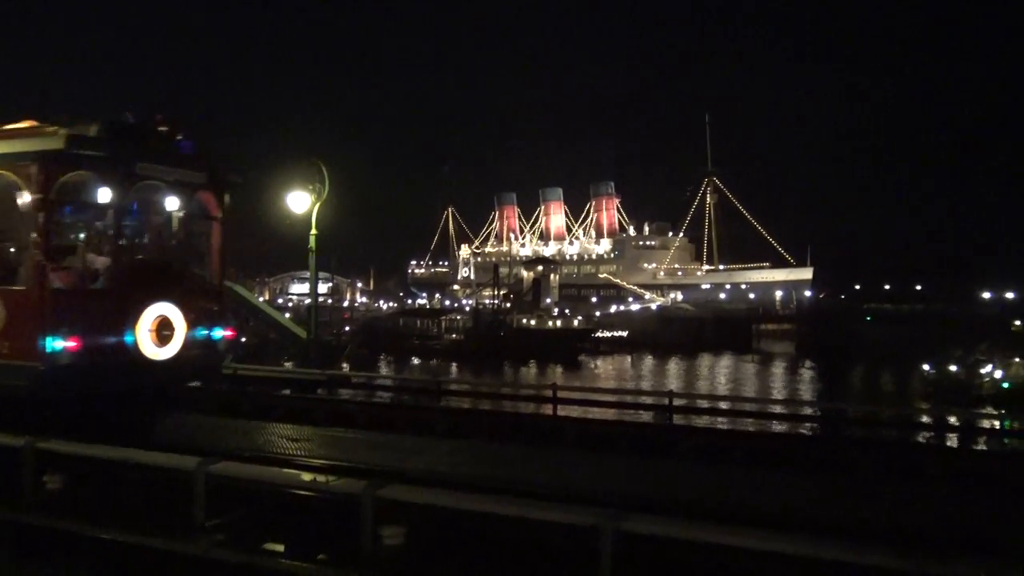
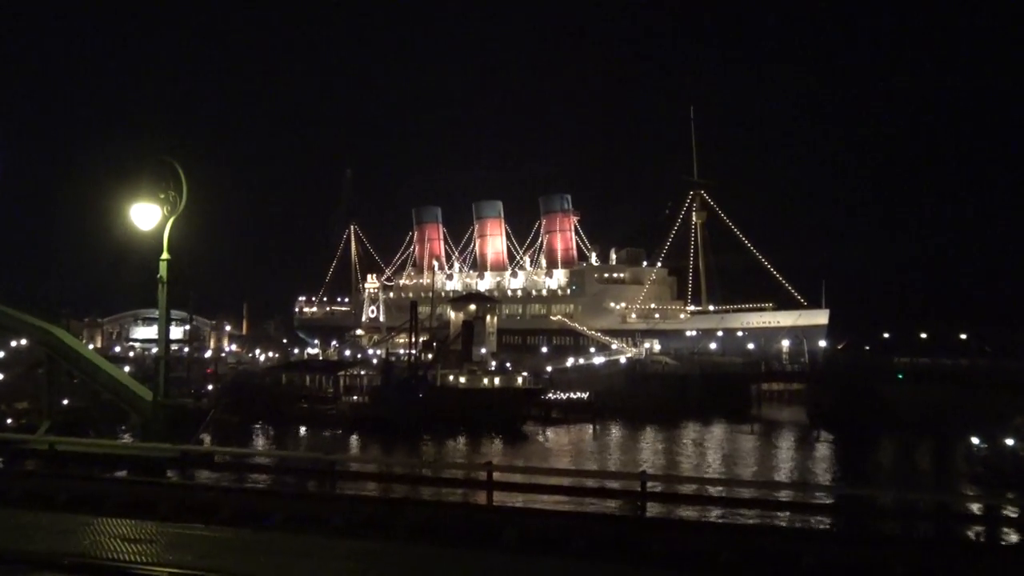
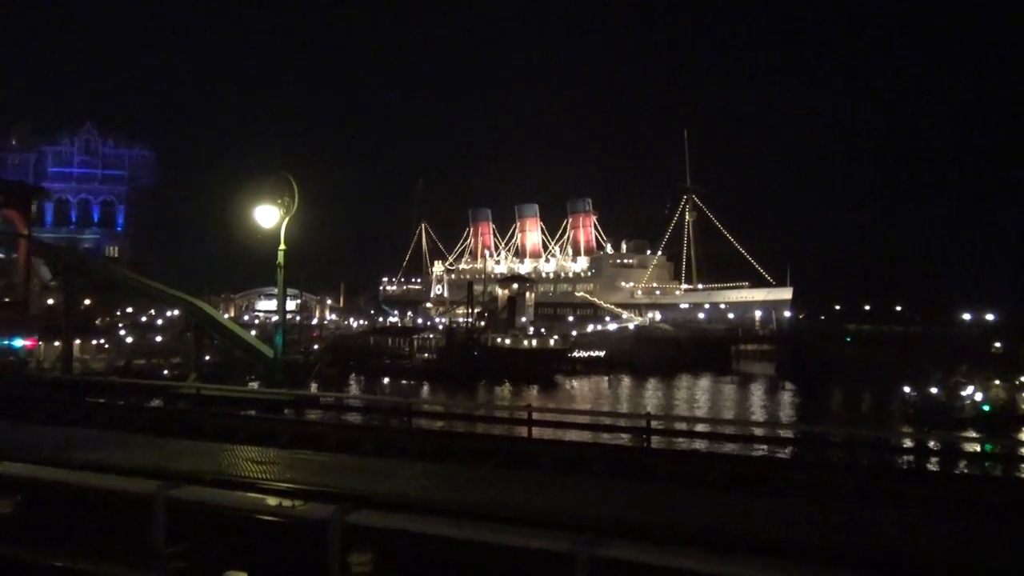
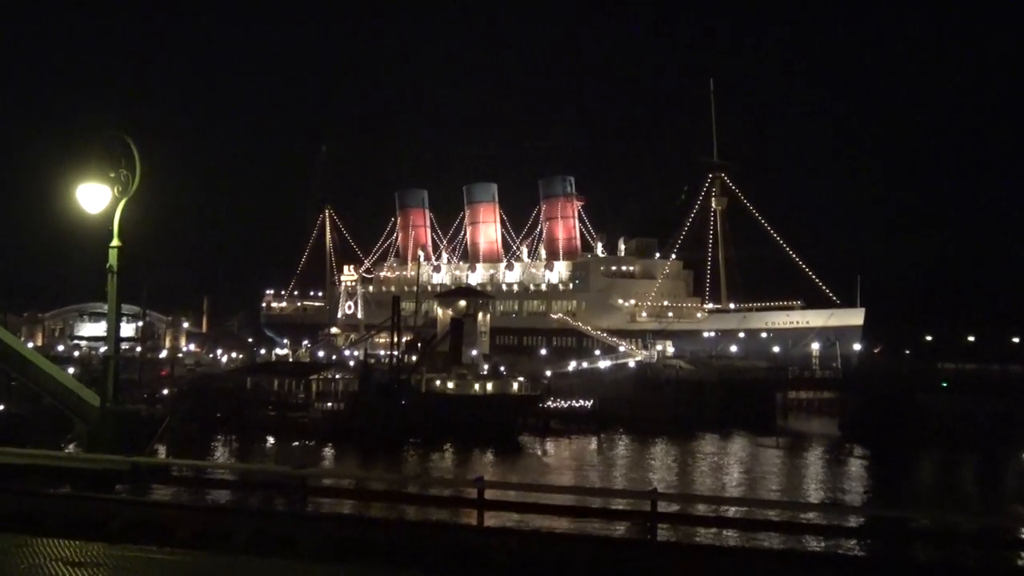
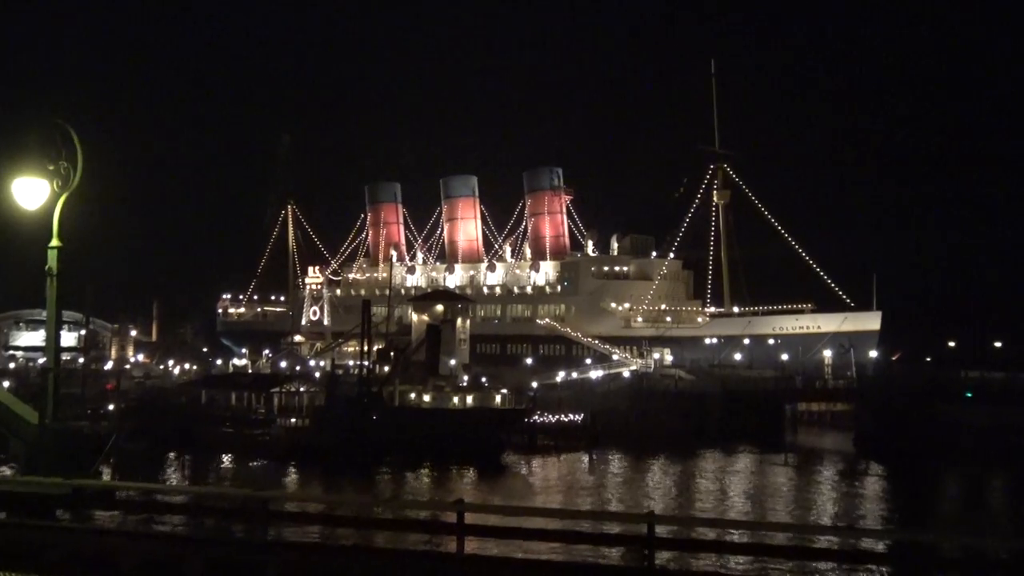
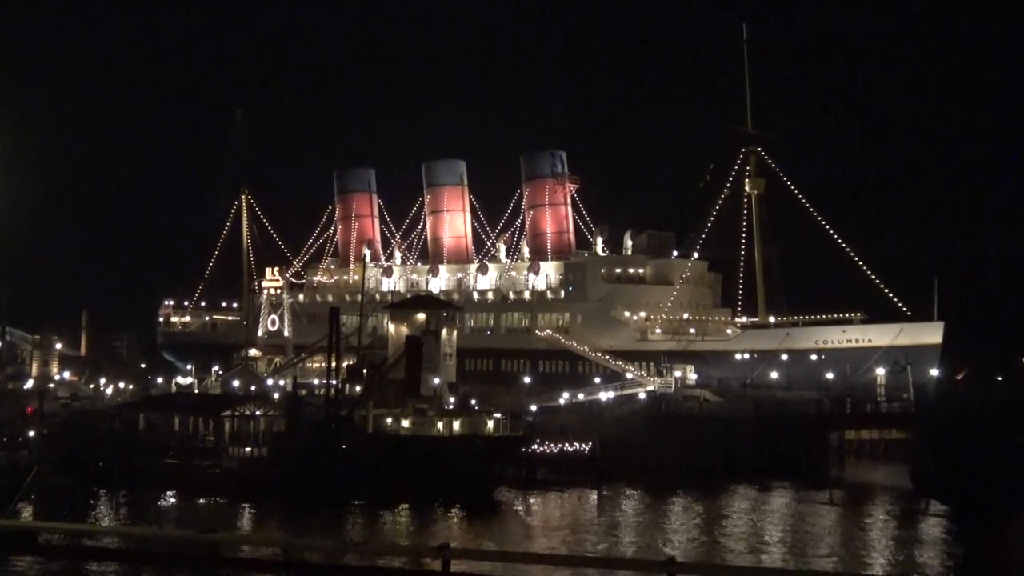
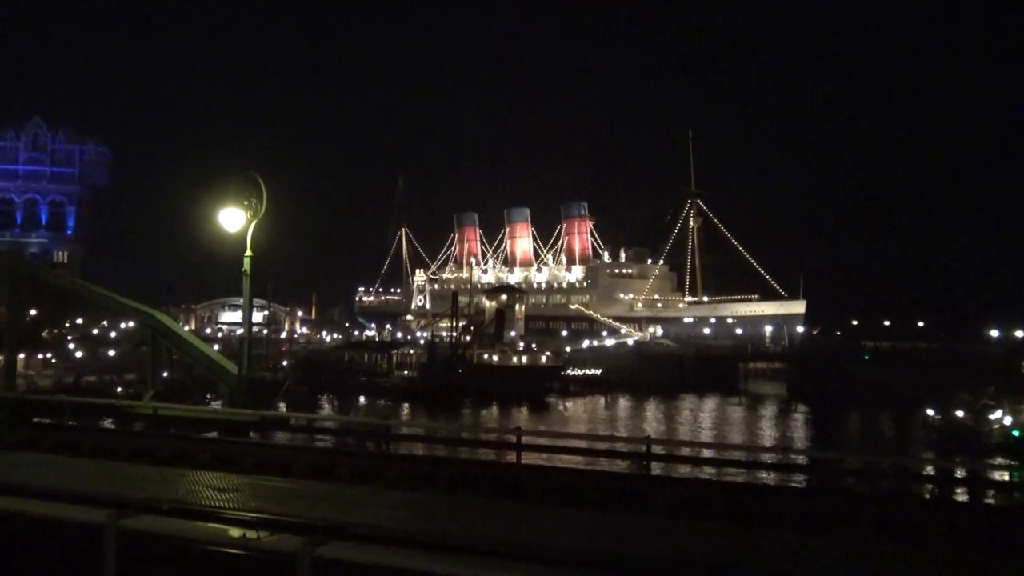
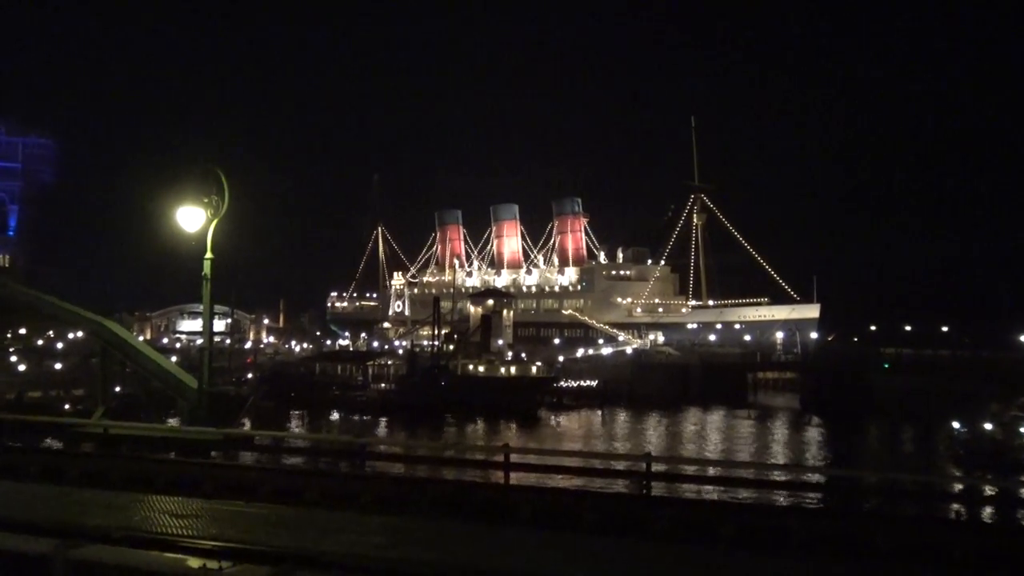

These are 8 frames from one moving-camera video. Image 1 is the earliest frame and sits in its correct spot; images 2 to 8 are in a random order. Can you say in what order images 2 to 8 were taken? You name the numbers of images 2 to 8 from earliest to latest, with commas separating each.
3, 7, 8, 2, 4, 5, 6
